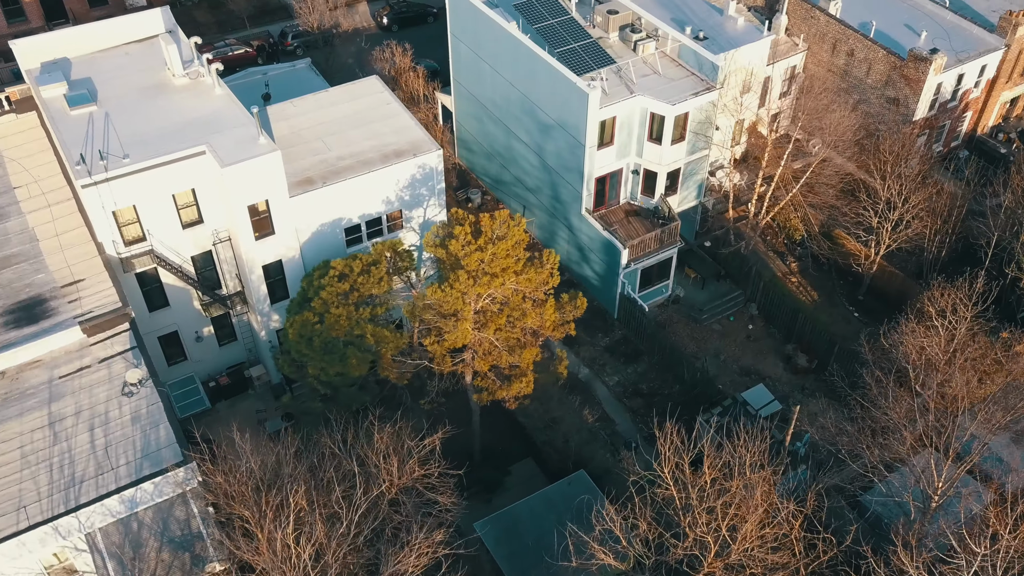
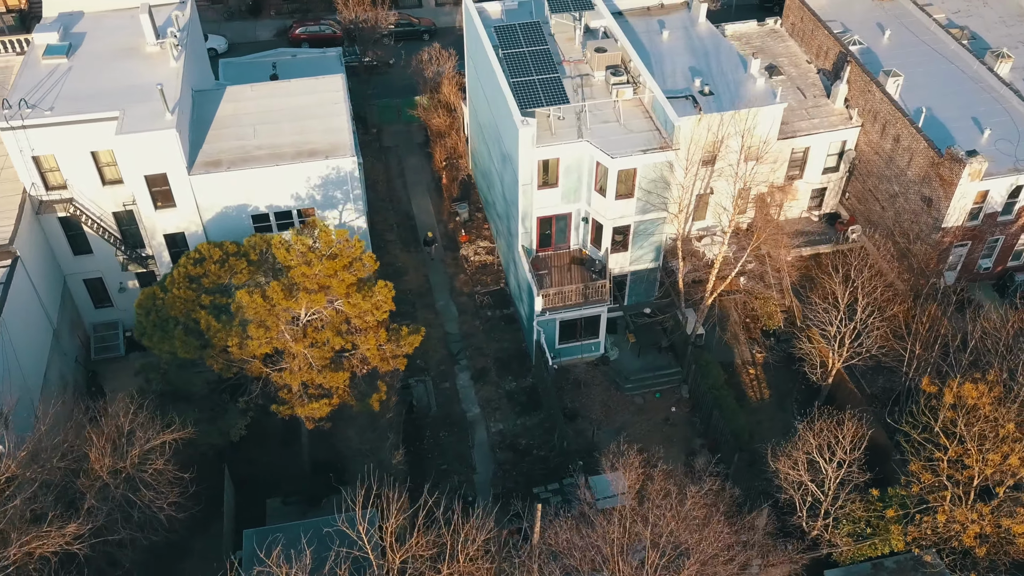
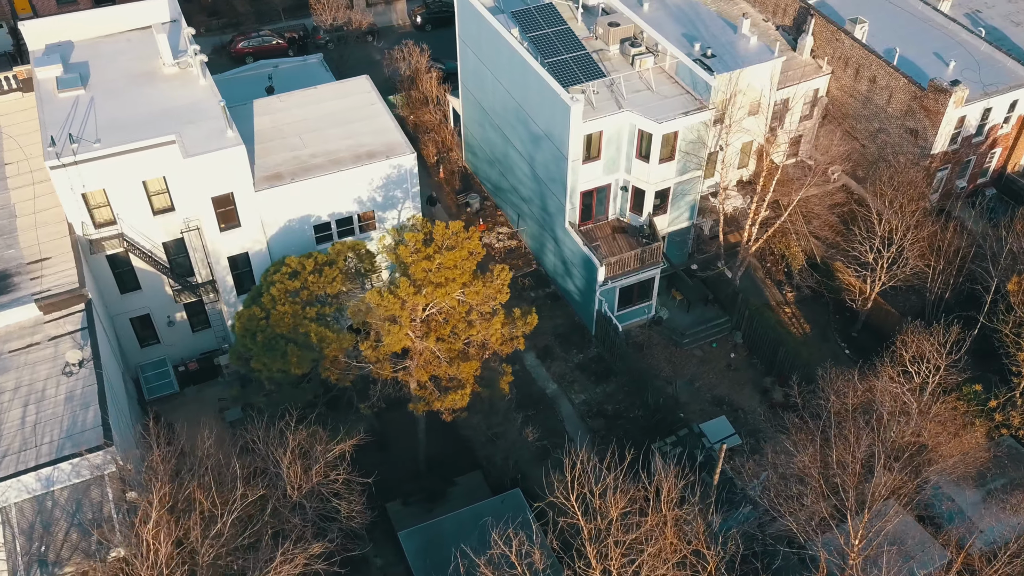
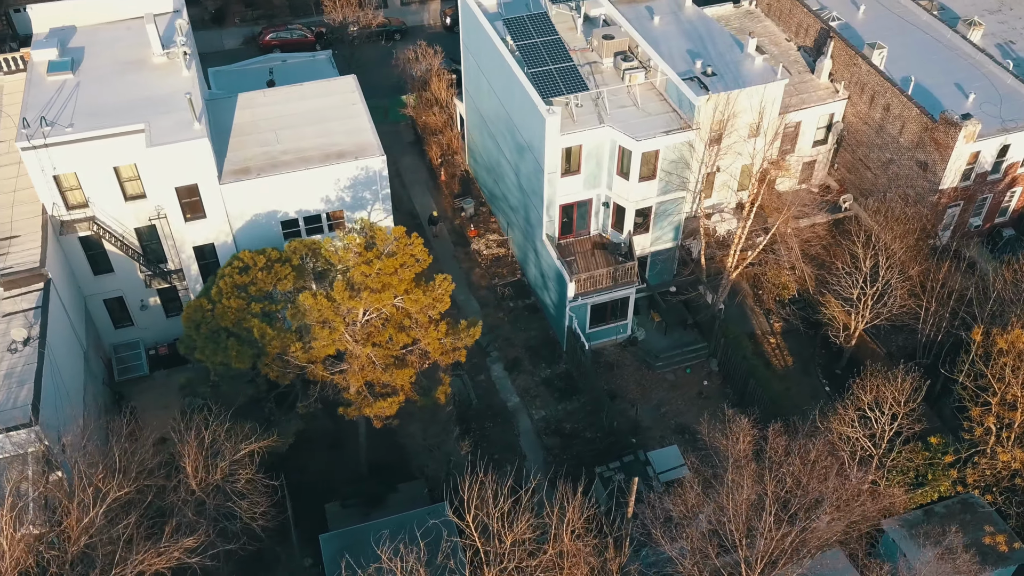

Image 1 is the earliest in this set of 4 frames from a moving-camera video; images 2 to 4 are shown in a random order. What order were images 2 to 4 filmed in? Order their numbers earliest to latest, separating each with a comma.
3, 4, 2
